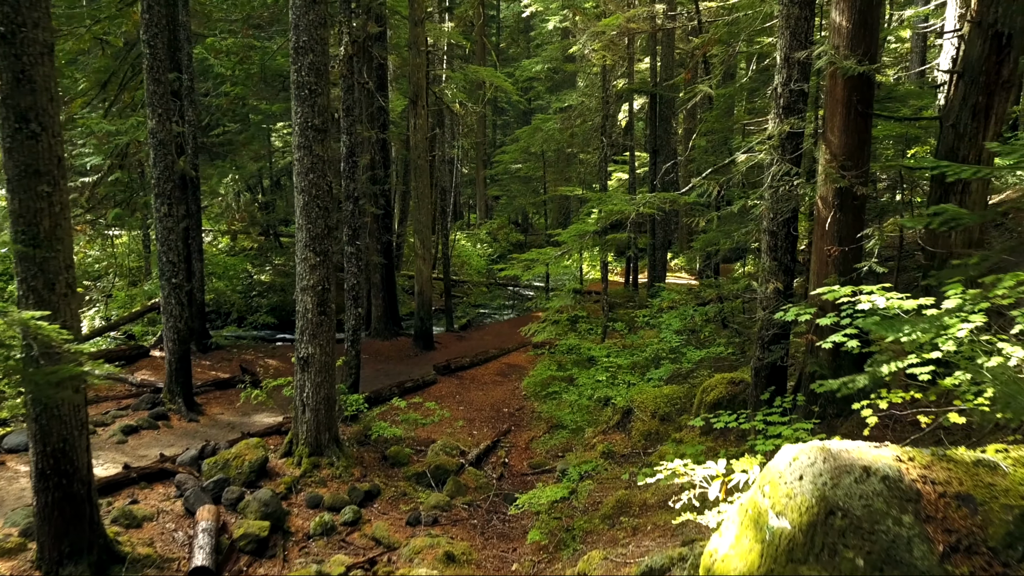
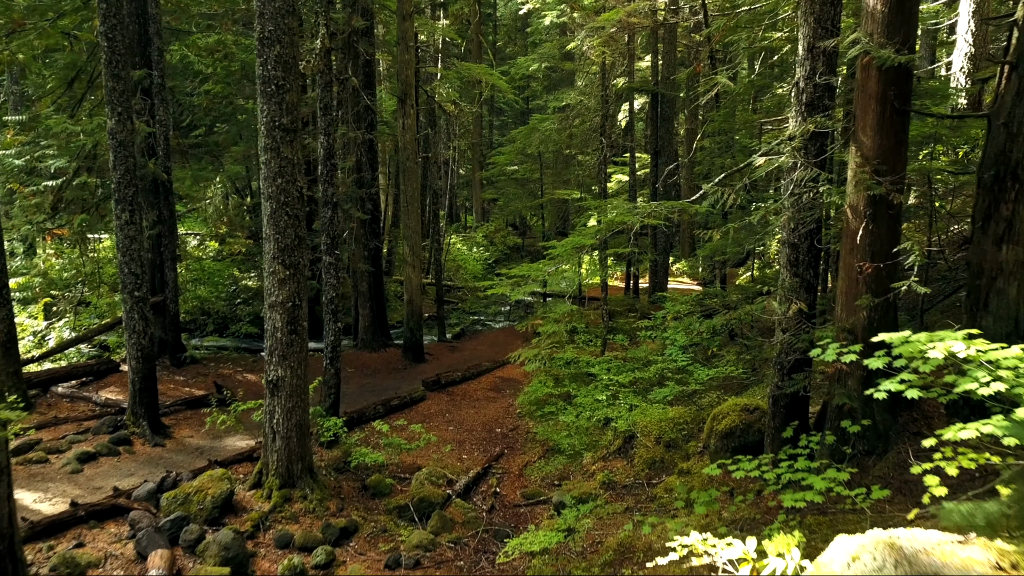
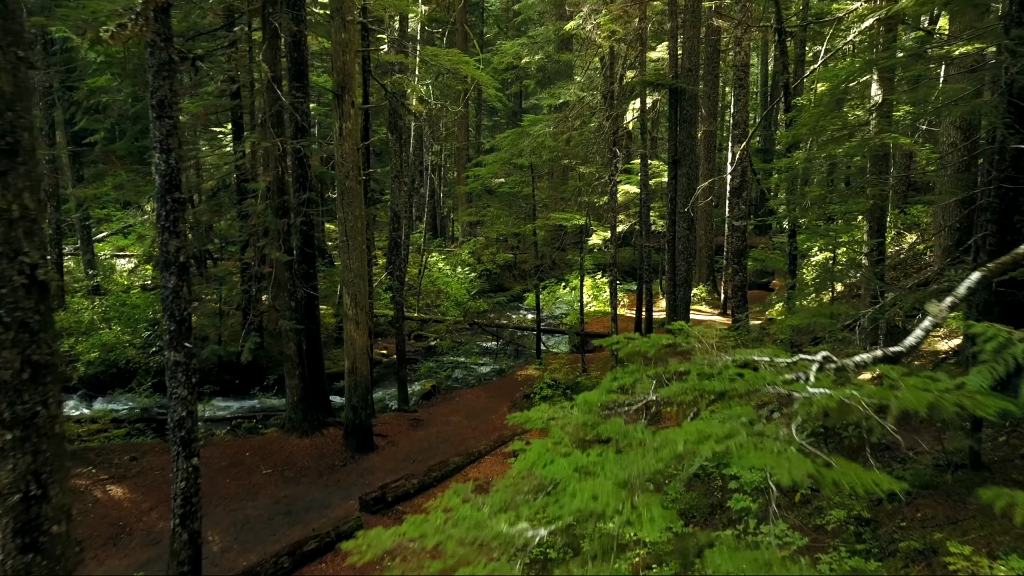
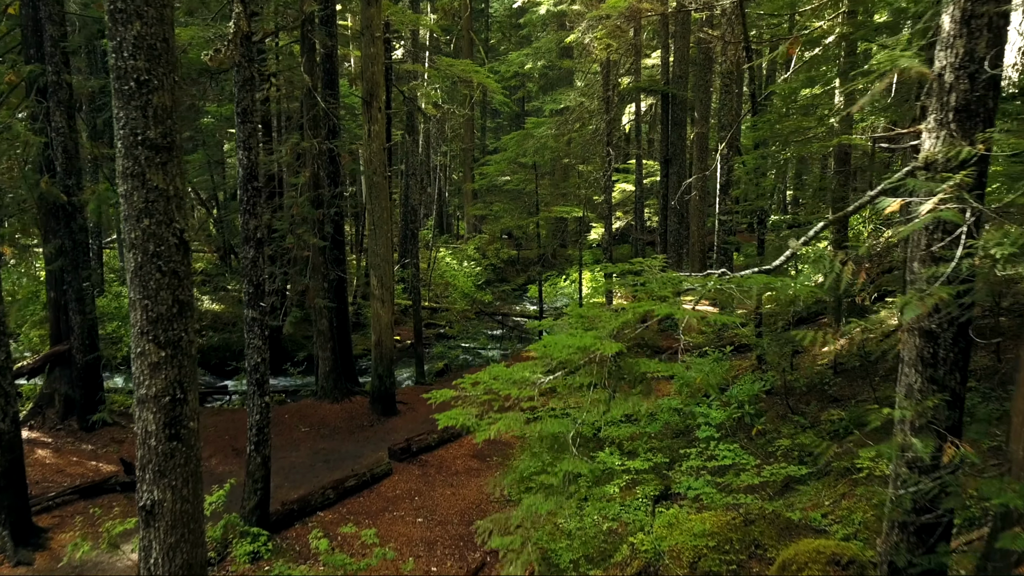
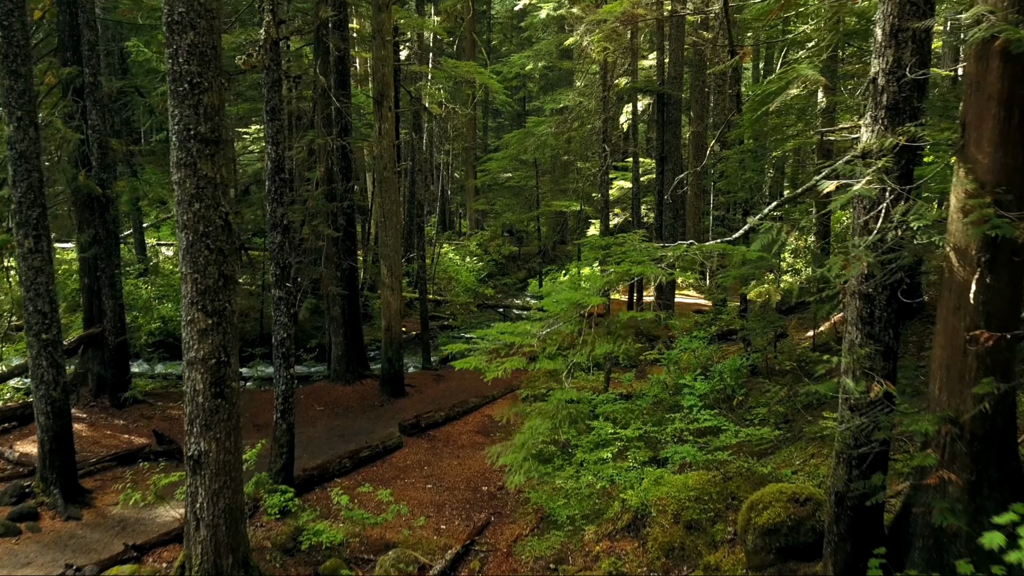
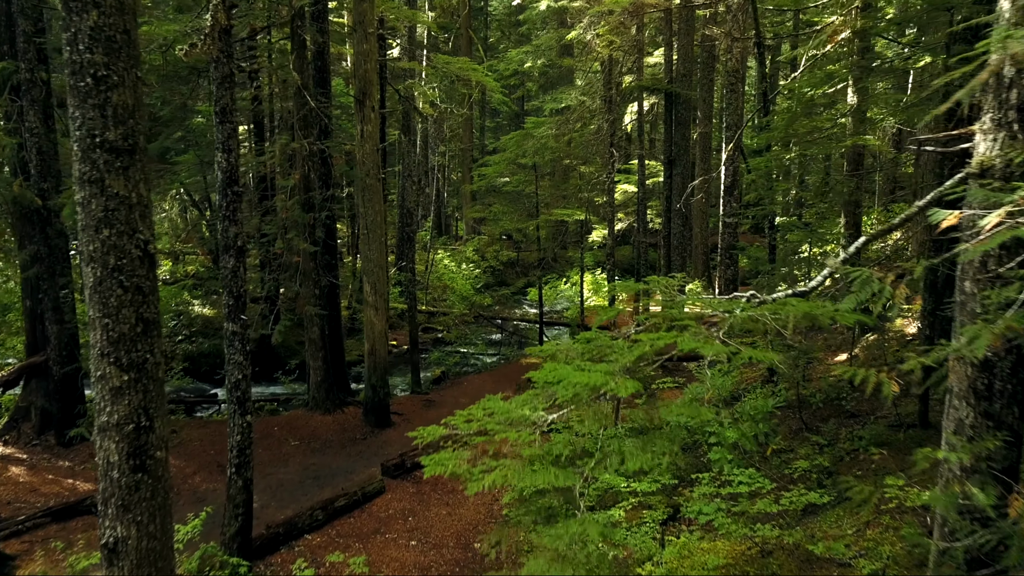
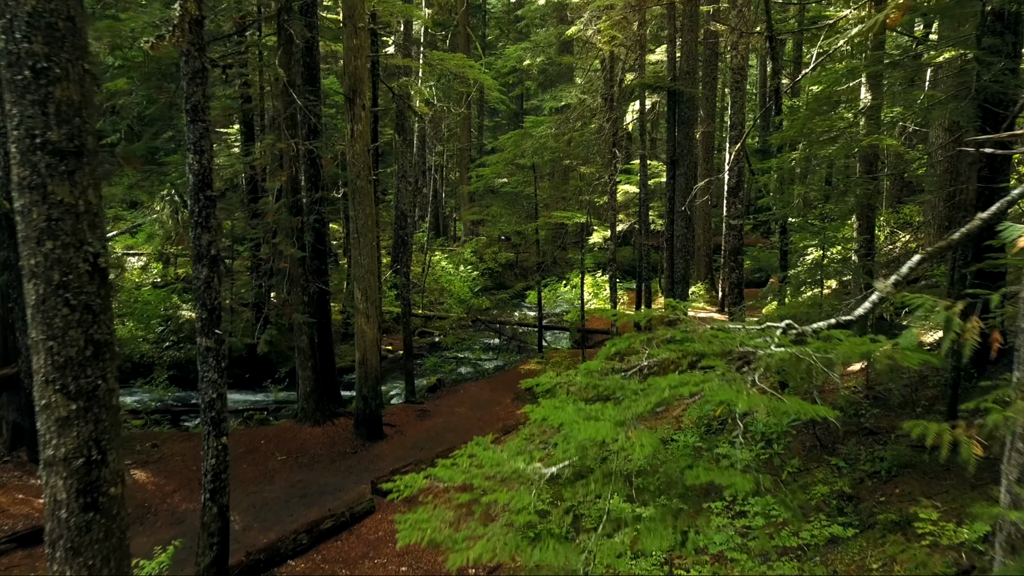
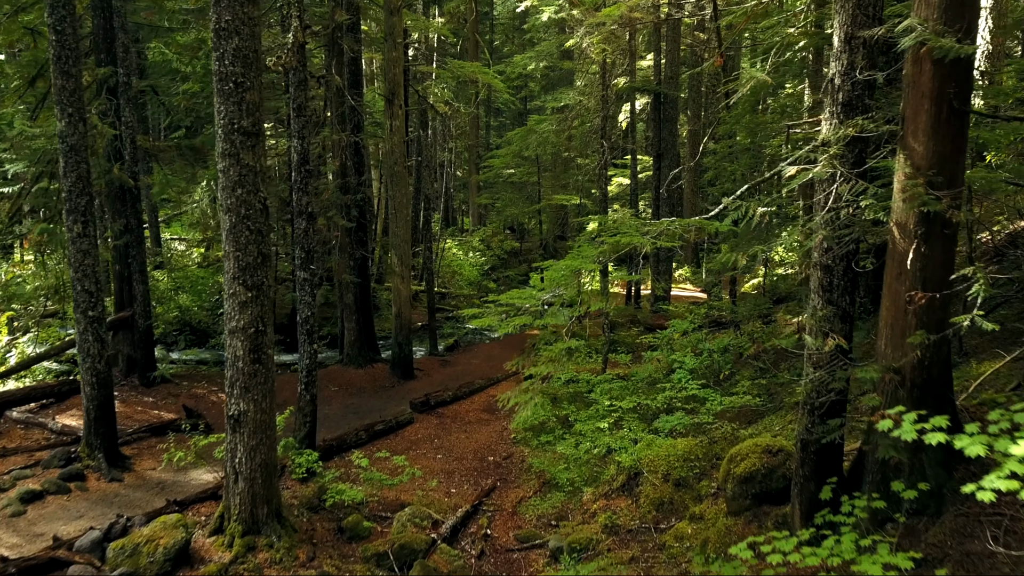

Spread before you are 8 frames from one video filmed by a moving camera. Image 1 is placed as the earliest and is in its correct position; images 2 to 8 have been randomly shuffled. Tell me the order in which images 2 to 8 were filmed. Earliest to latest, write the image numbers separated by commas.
2, 8, 5, 4, 6, 7, 3
